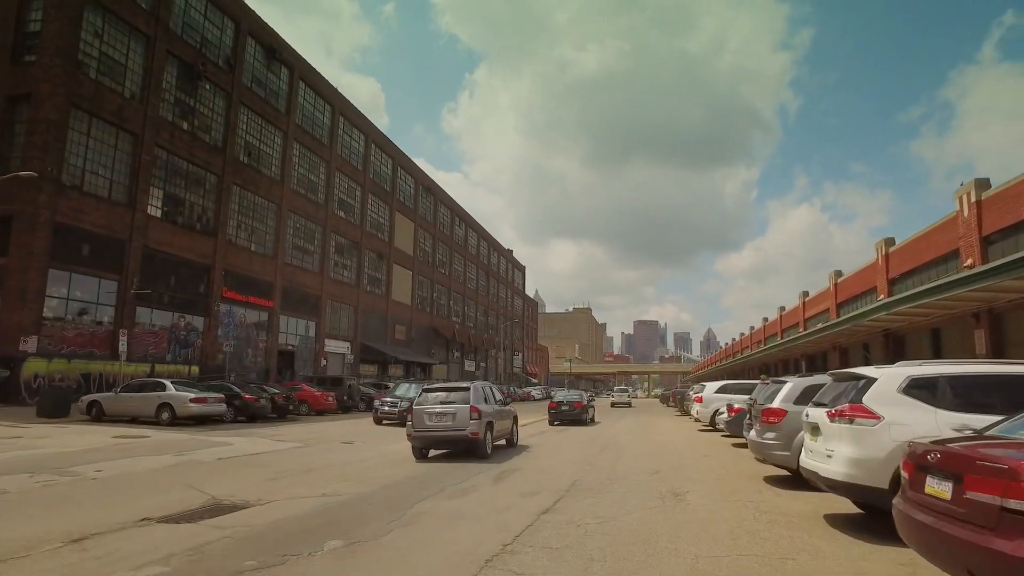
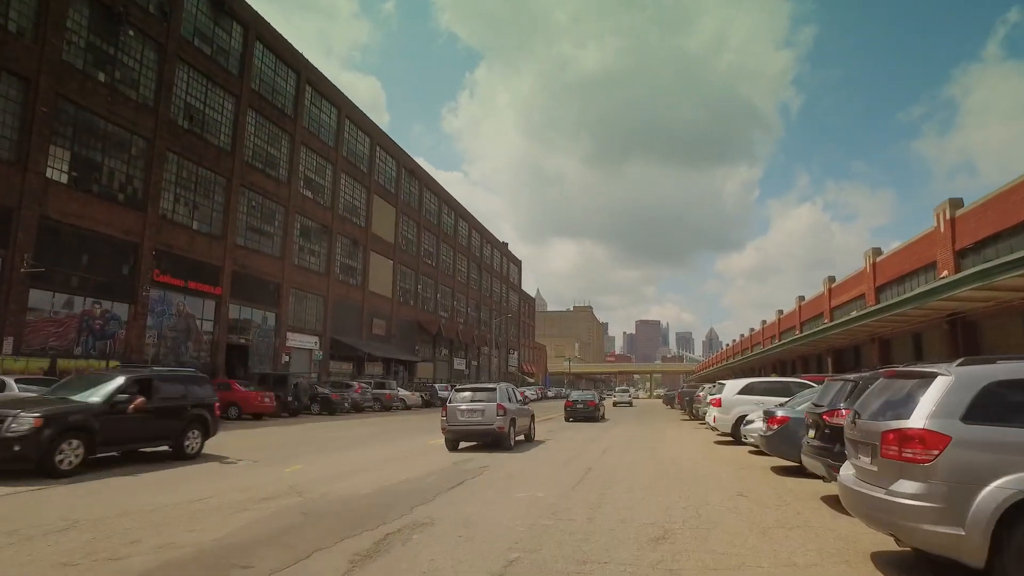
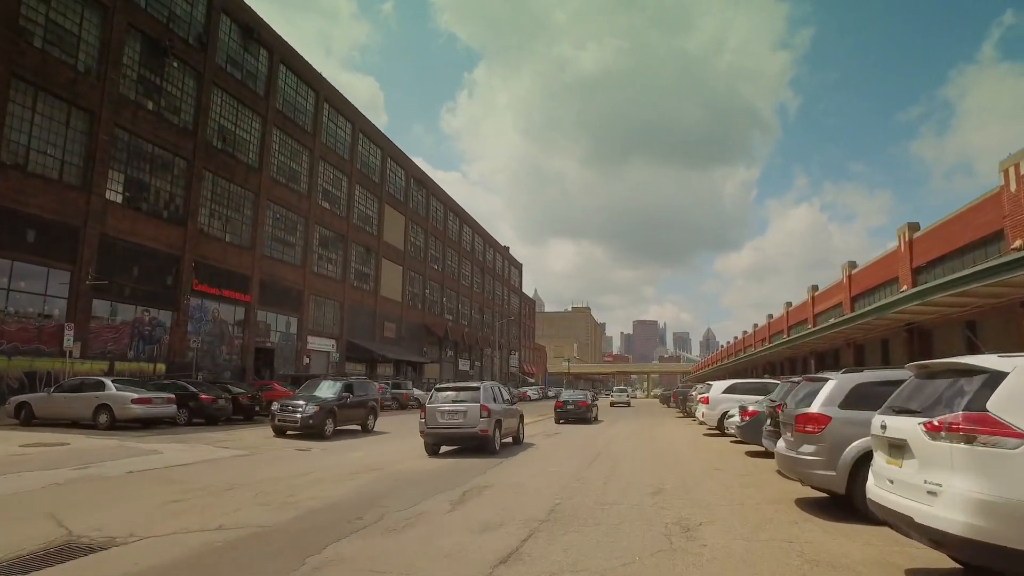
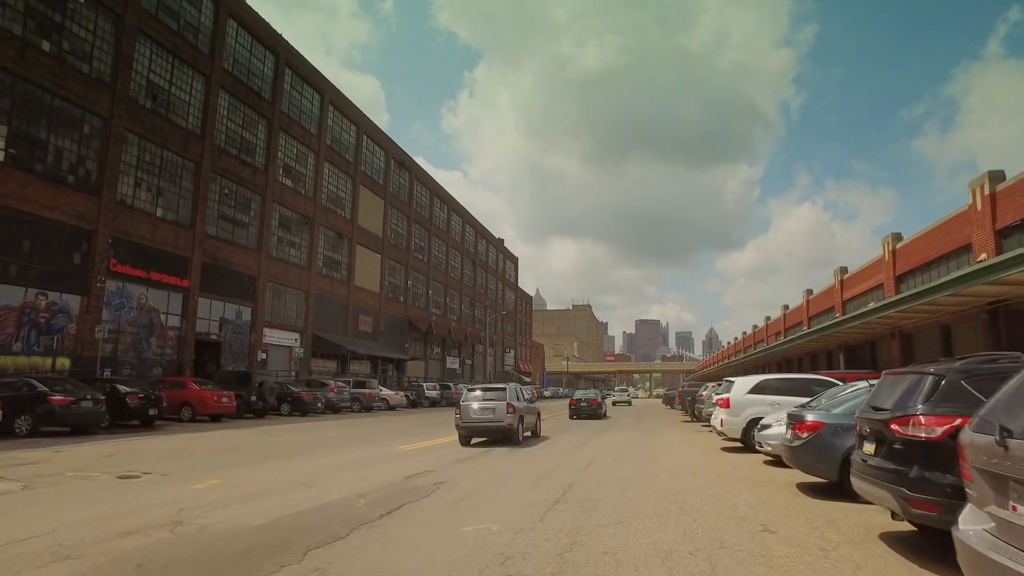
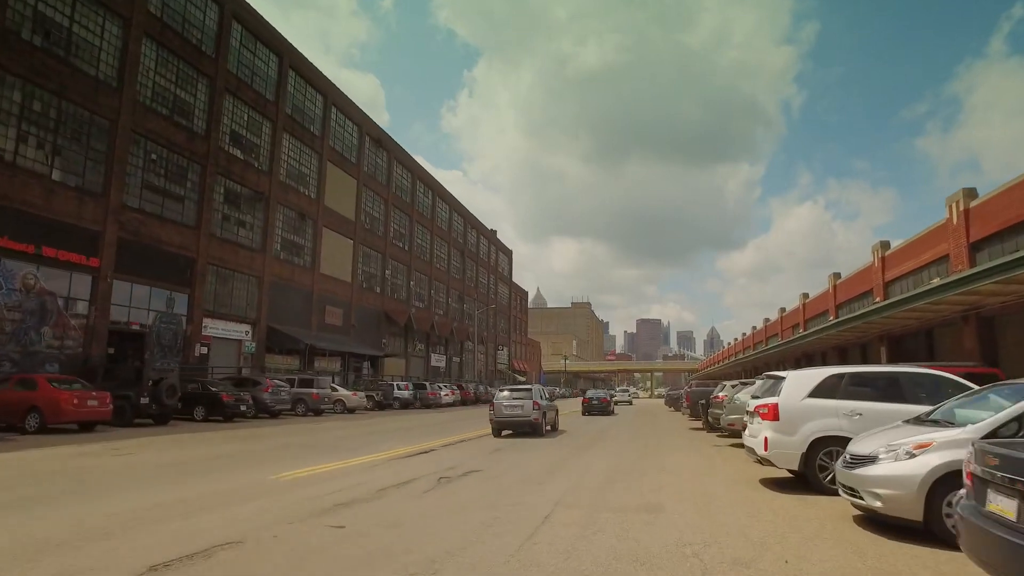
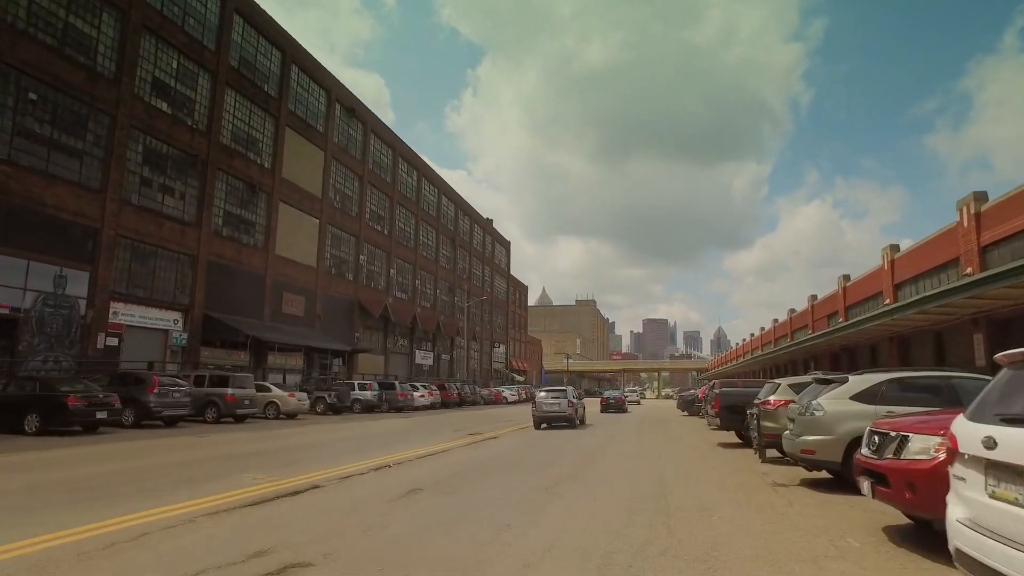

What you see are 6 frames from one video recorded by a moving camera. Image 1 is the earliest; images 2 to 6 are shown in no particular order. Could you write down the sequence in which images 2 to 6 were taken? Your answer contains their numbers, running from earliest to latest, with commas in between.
3, 2, 4, 5, 6
